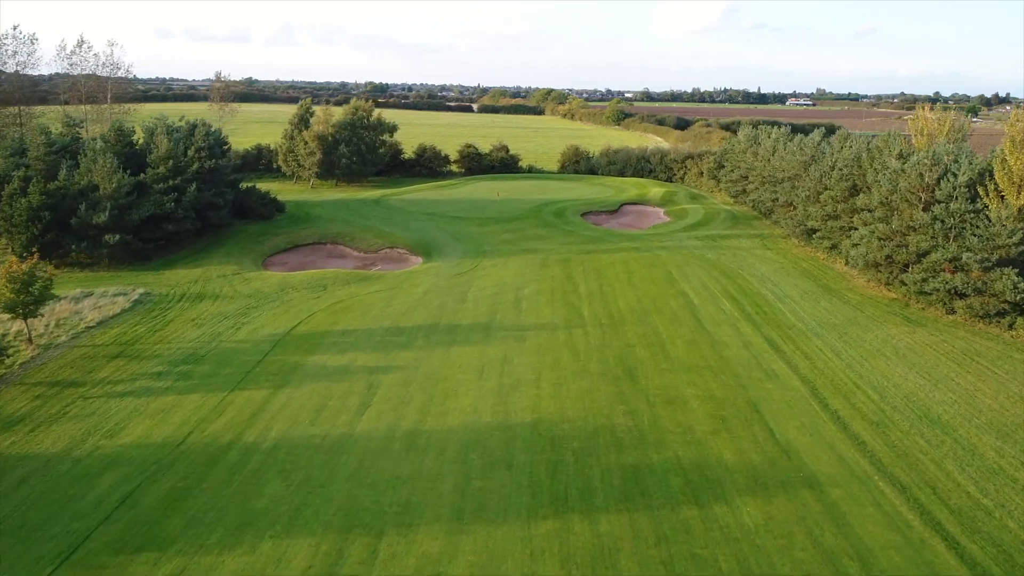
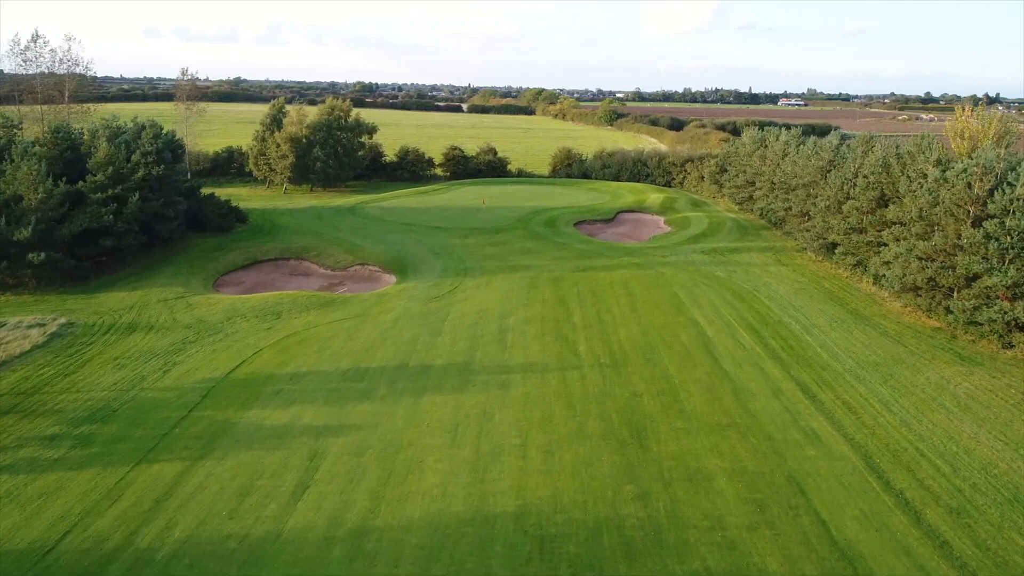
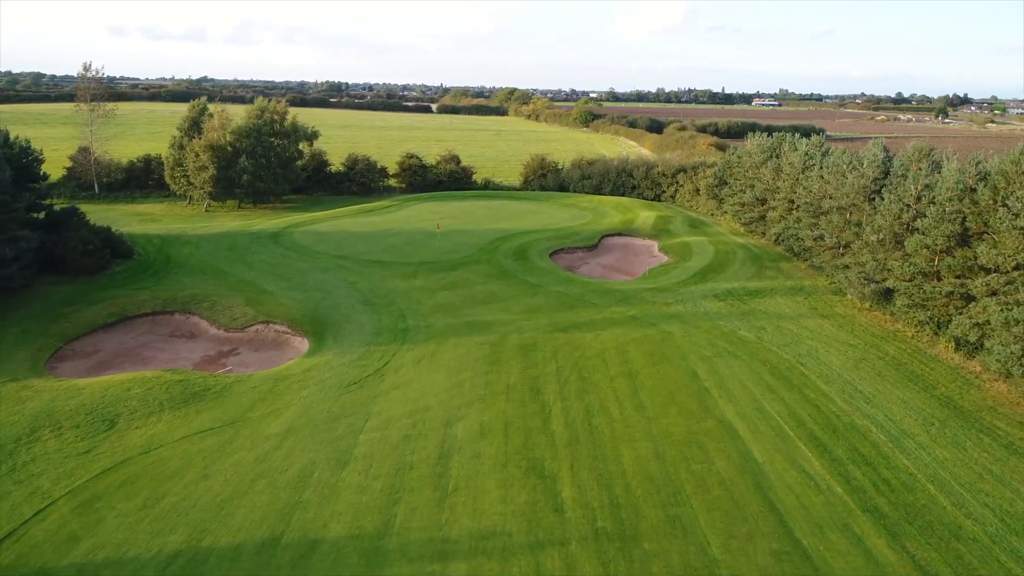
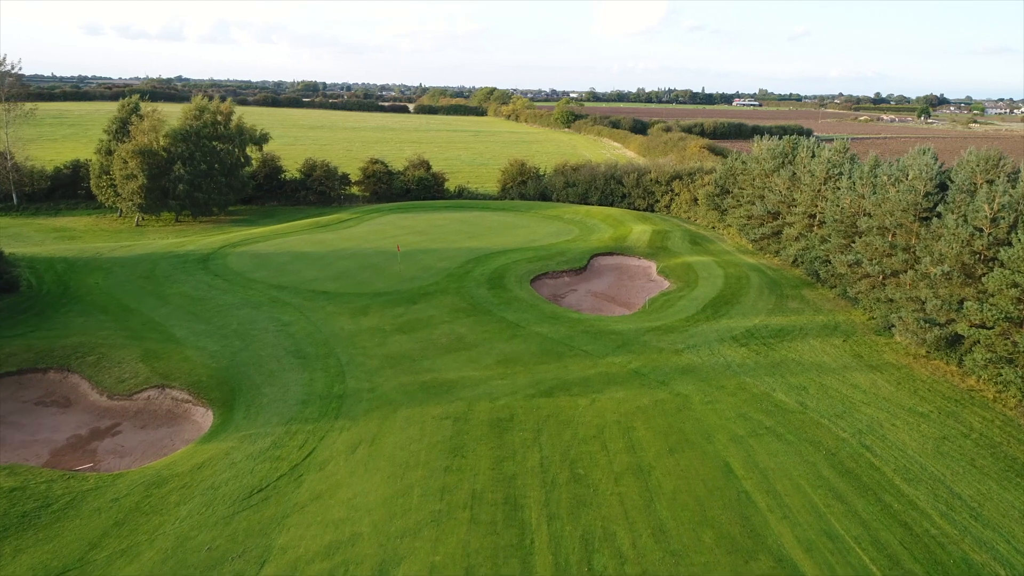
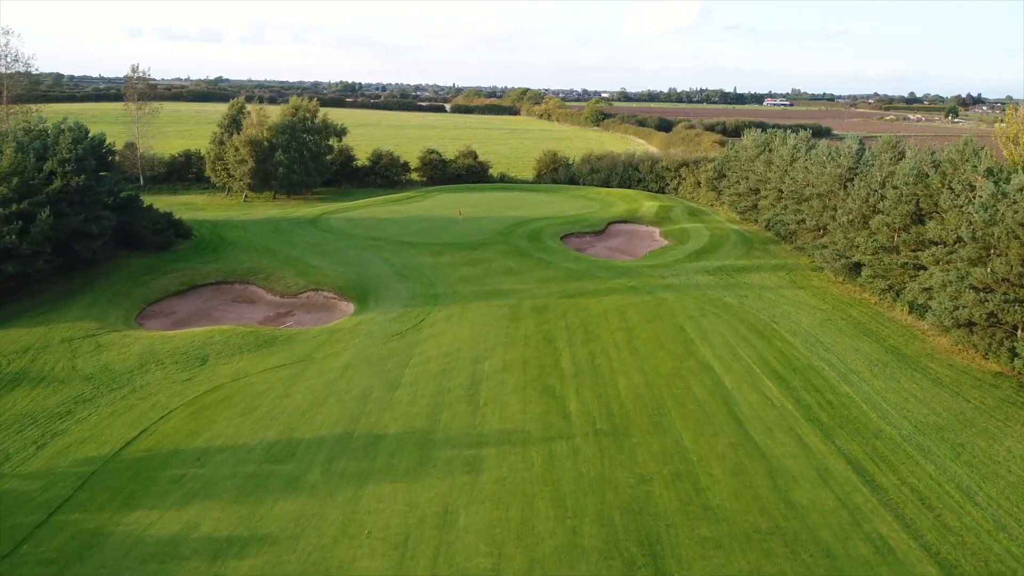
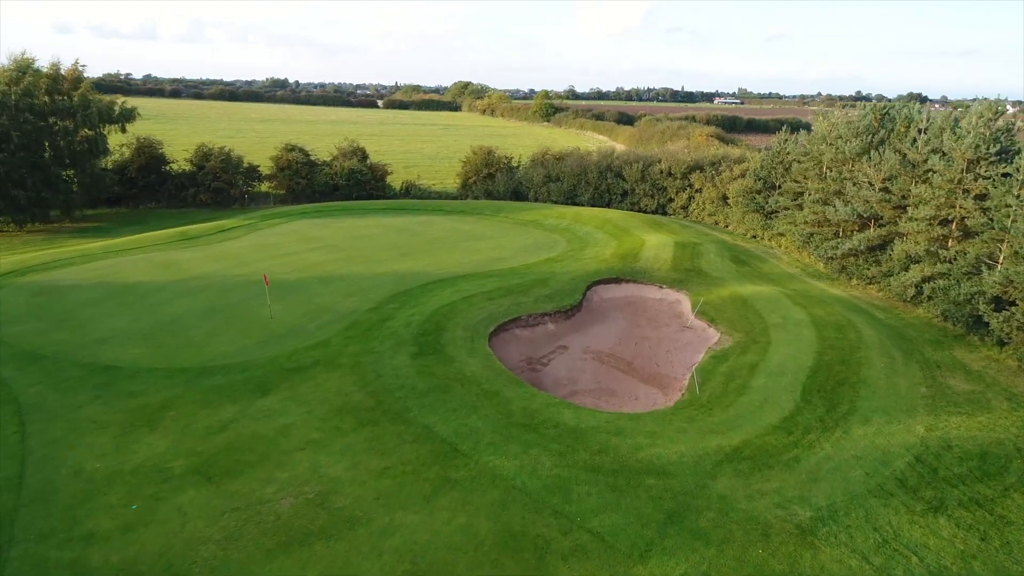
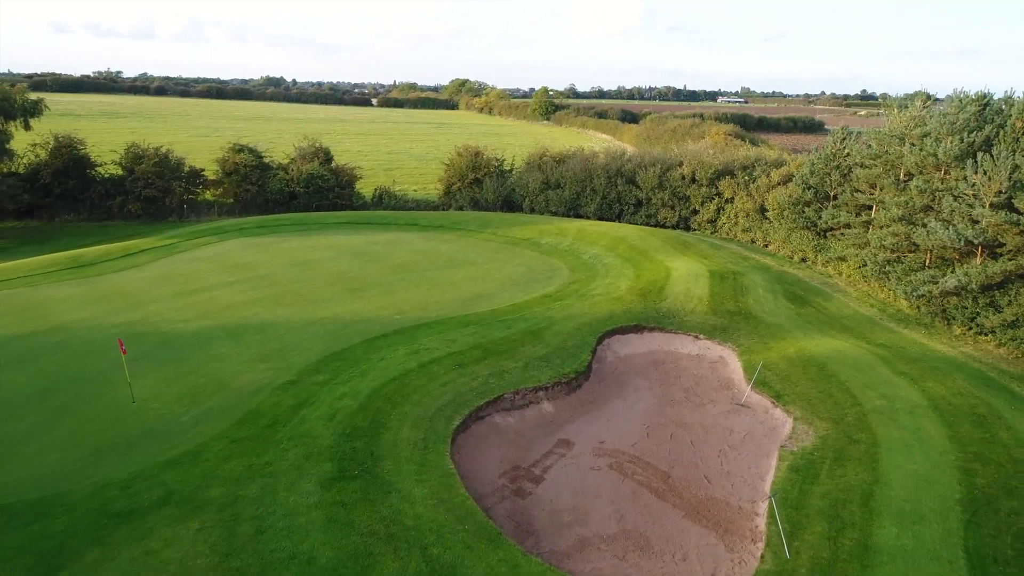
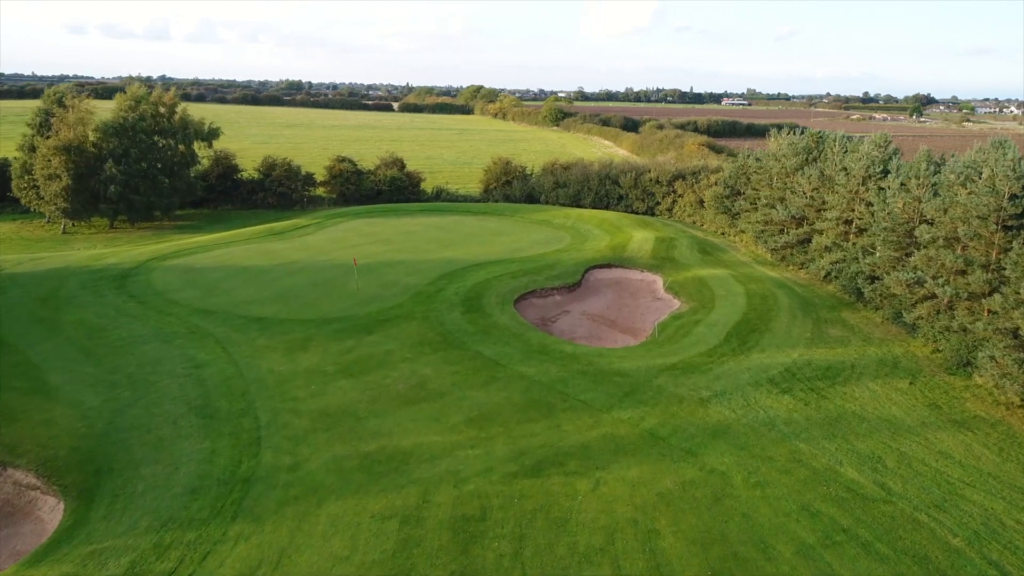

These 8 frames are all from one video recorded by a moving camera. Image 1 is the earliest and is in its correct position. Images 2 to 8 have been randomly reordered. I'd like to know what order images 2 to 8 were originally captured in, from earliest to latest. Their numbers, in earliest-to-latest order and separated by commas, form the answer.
2, 5, 3, 4, 8, 6, 7
